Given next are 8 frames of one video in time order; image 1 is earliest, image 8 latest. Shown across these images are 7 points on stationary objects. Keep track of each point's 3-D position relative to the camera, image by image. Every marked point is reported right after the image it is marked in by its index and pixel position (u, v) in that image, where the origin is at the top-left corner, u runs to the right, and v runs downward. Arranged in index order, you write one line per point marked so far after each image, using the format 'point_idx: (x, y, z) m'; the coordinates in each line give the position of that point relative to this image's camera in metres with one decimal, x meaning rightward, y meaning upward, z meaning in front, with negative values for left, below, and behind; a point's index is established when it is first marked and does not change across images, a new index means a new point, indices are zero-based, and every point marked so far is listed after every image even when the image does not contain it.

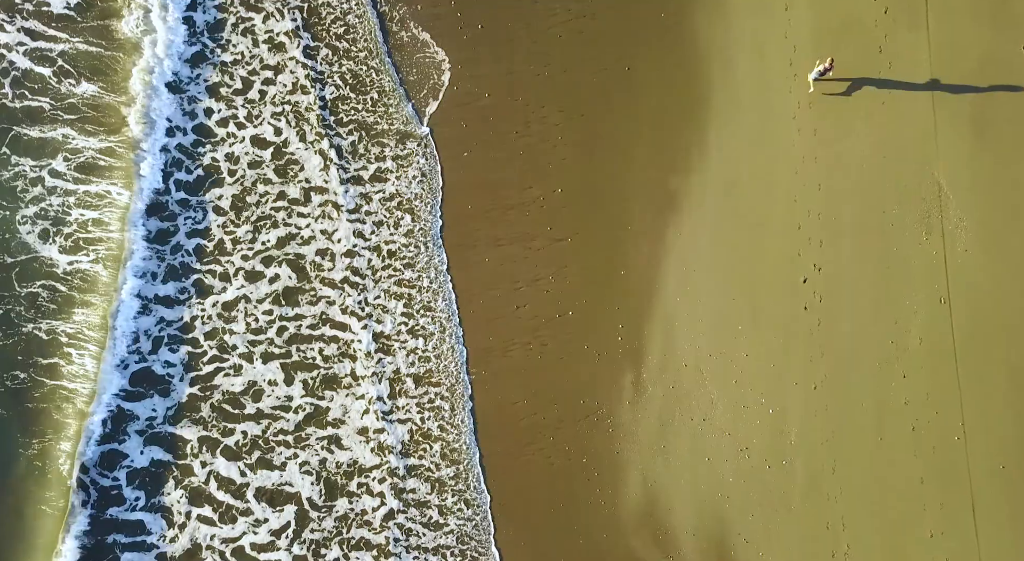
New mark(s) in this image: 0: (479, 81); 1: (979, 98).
0: (-0.6, +2.5, +15.8) m
1: (+5.3, +2.1, +15.4) m
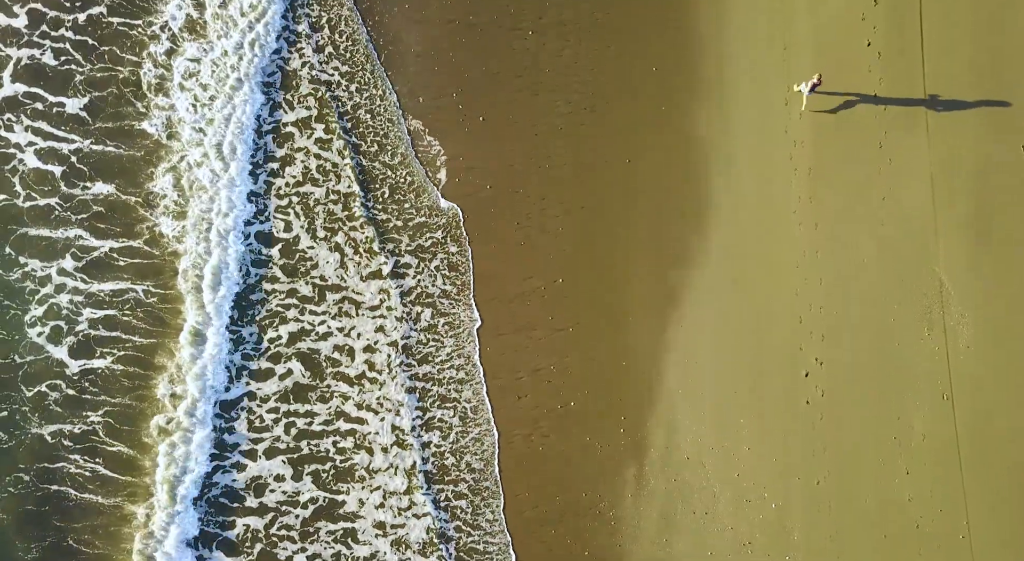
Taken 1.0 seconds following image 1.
0: (-0.4, +1.4, +15.6) m
1: (+5.5, +1.1, +14.6) m
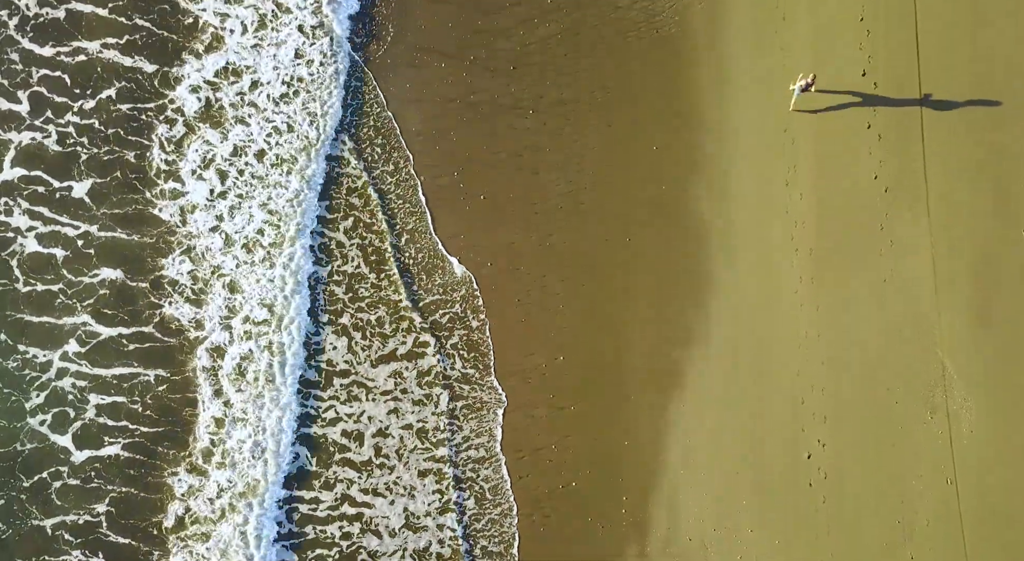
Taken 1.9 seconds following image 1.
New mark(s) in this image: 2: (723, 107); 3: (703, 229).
0: (-0.4, +0.4, +15.6) m
1: (+5.6, +0.1, +14.7) m
2: (+2.6, +2.2, +15.4) m
3: (+2.4, +0.7, +15.4) m
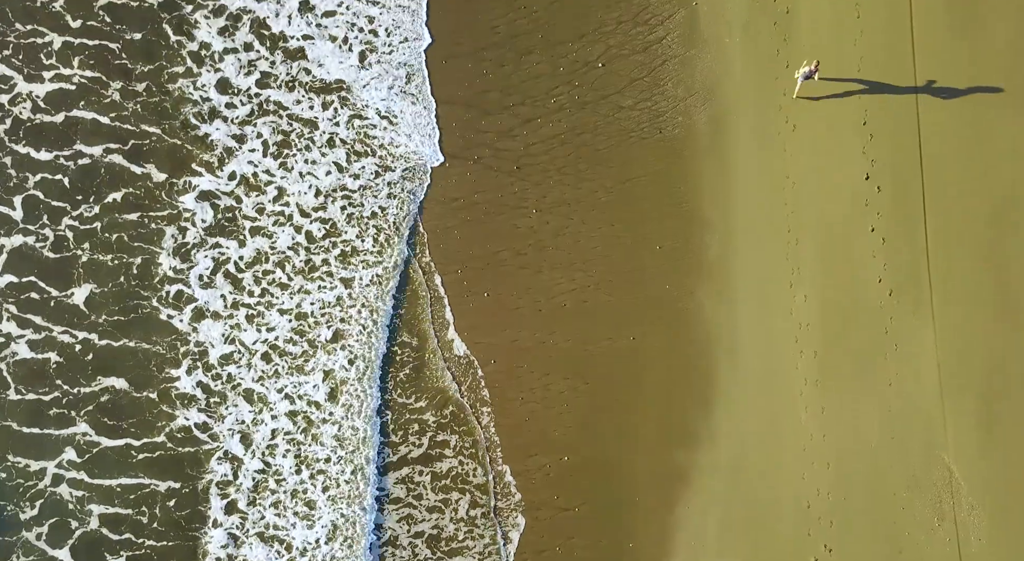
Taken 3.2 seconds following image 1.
0: (-0.3, -0.9, +15.5) m
1: (+5.6, -1.1, +14.8) m
2: (+2.7, +0.9, +15.5) m
3: (+2.4, -0.6, +15.4) m
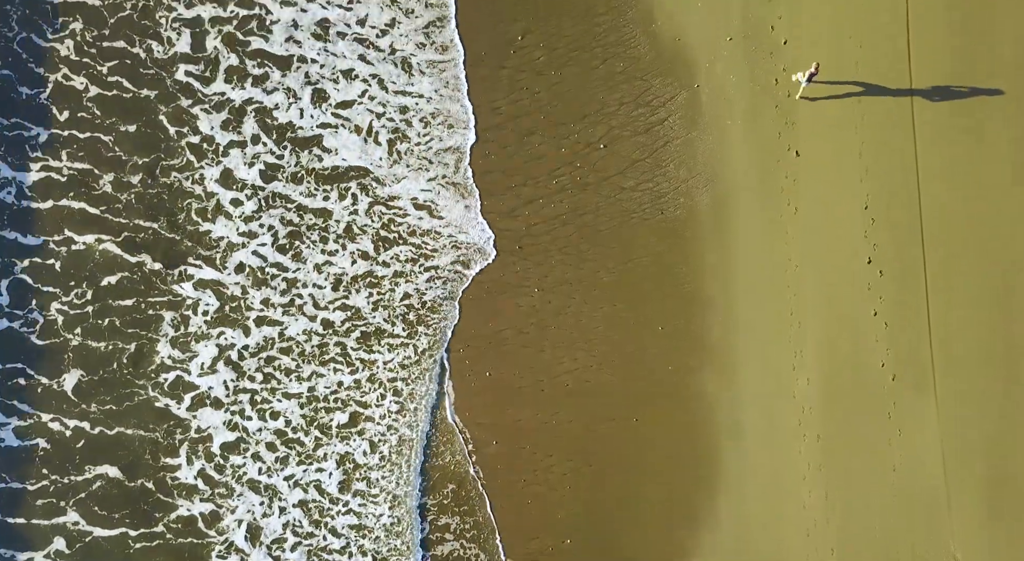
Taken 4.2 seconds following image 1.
0: (-0.3, -1.9, +15.4) m
1: (+5.7, -2.1, +14.7) m
2: (+2.7, -0.1, +15.5) m
3: (+2.4, -1.6, +15.4) m
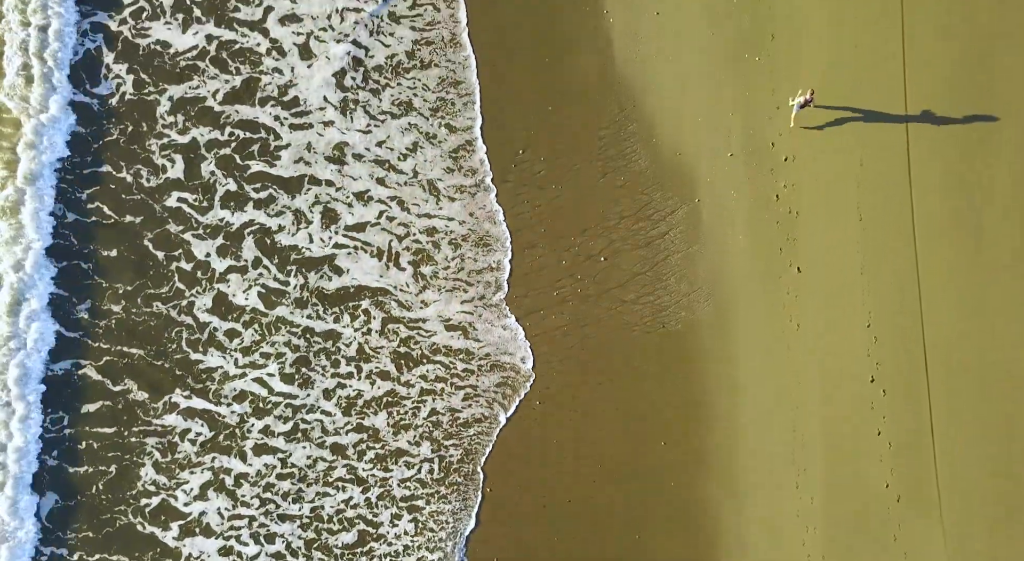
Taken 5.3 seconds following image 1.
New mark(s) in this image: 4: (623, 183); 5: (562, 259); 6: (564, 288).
0: (-0.3, -3.3, +15.1) m
1: (+5.7, -3.5, +14.3) m
2: (+2.7, -1.5, +15.3) m
3: (+2.4, -3.0, +15.0) m
4: (+1.4, +1.2, +15.6) m
5: (+0.6, +0.3, +15.6) m
6: (+0.6, -0.1, +15.6) m
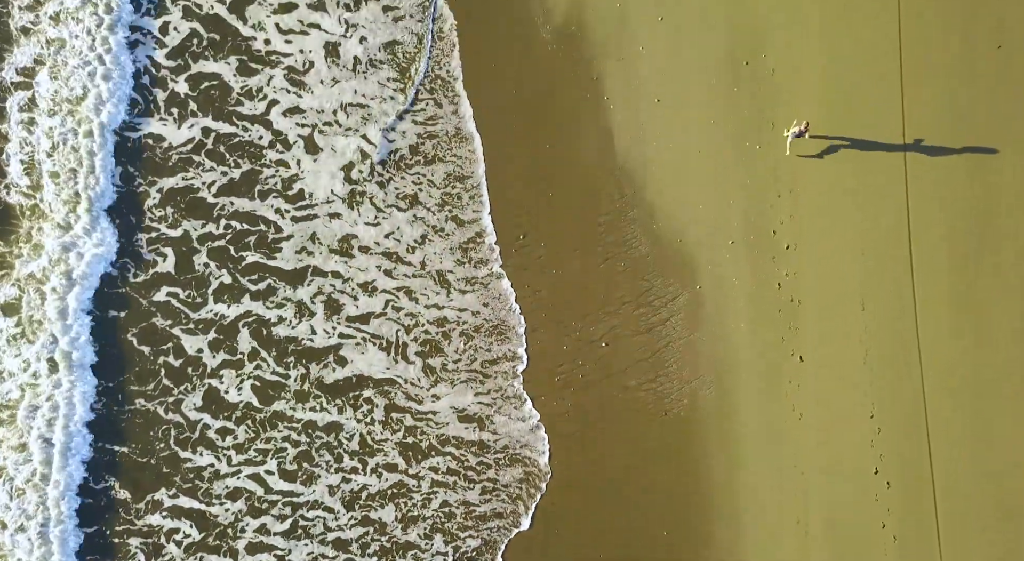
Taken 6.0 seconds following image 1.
0: (-0.2, -4.4, +14.7) m
1: (+5.7, -4.4, +13.9) m
2: (+2.7, -2.5, +15.1) m
3: (+2.5, -4.0, +14.7) m
4: (+1.4, +0.2, +15.6) m
5: (+0.6, -0.8, +15.5) m
6: (+0.6, -1.2, +15.5) m
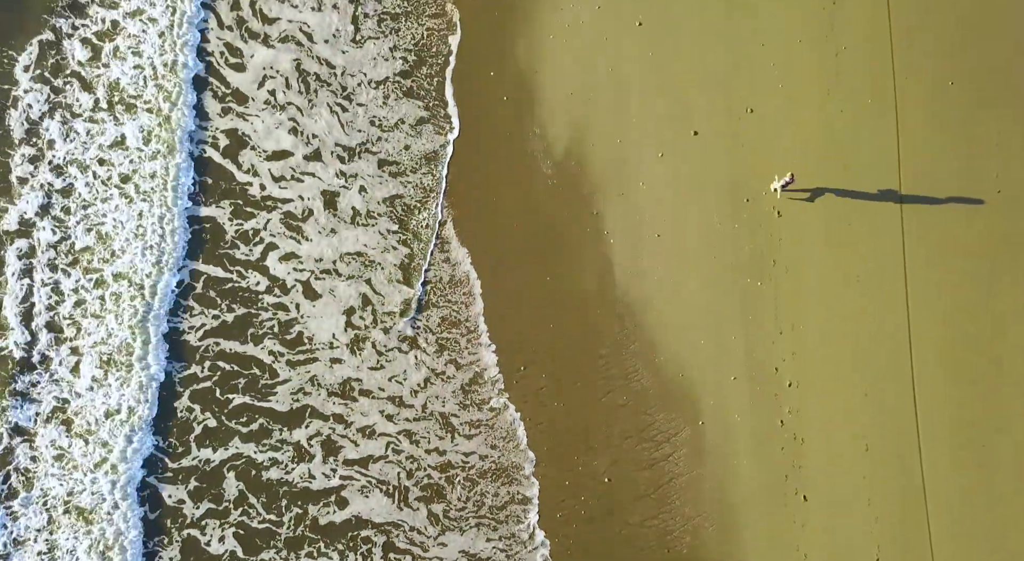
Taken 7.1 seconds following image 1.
0: (-0.2, -5.9, +14.1) m
1: (+5.7, -5.8, +13.3) m
2: (+2.7, -4.1, +14.7) m
3: (+2.5, -5.5, +14.1) m
4: (+1.4, -1.5, +15.5) m
5: (+0.6, -2.5, +15.3) m
6: (+0.7, -2.9, +15.3) m
